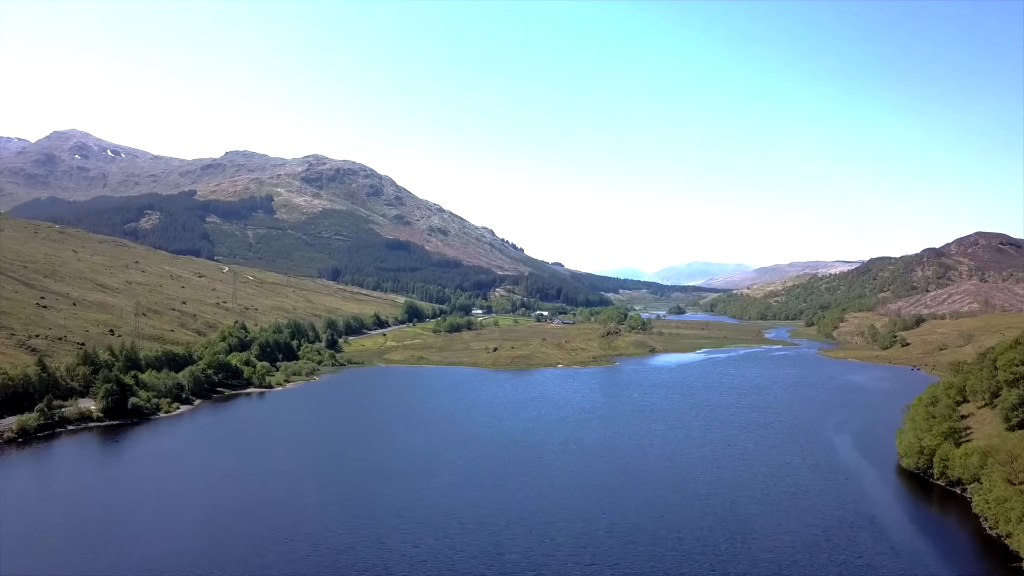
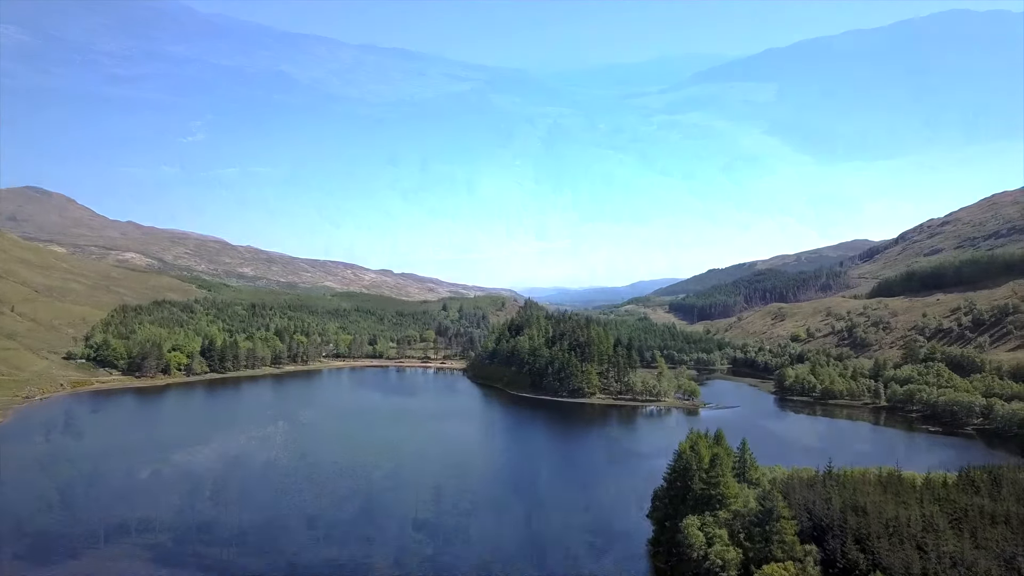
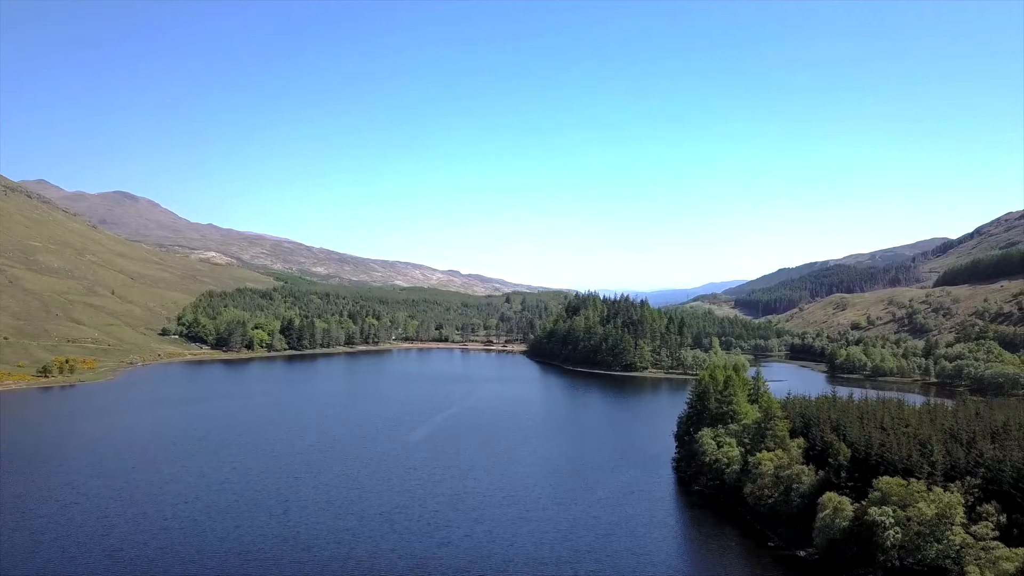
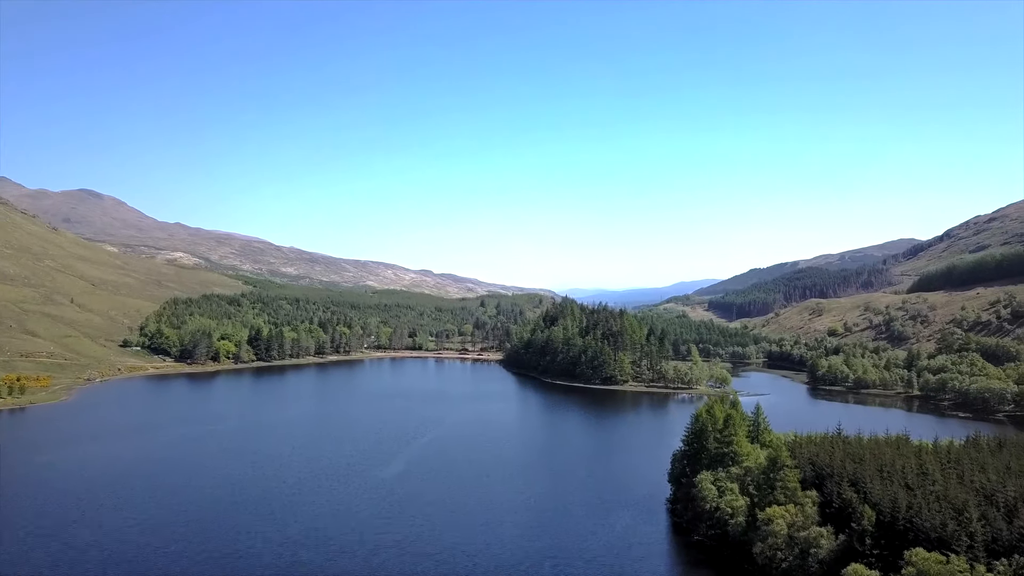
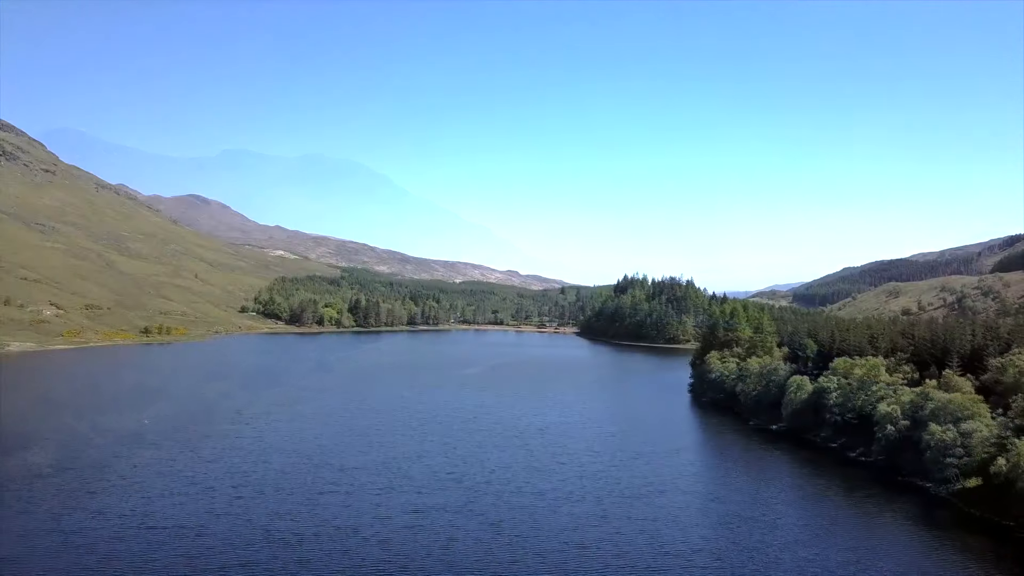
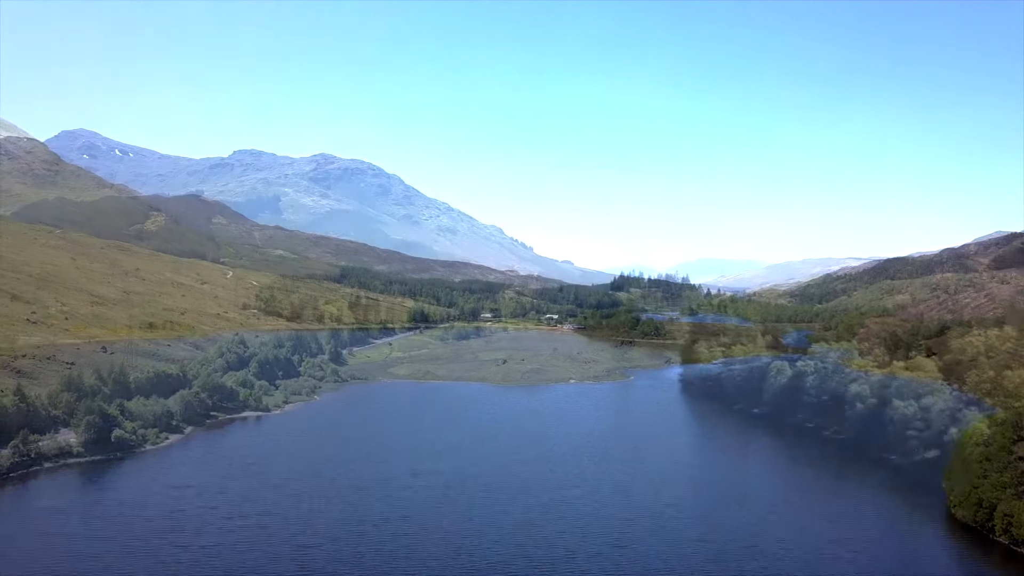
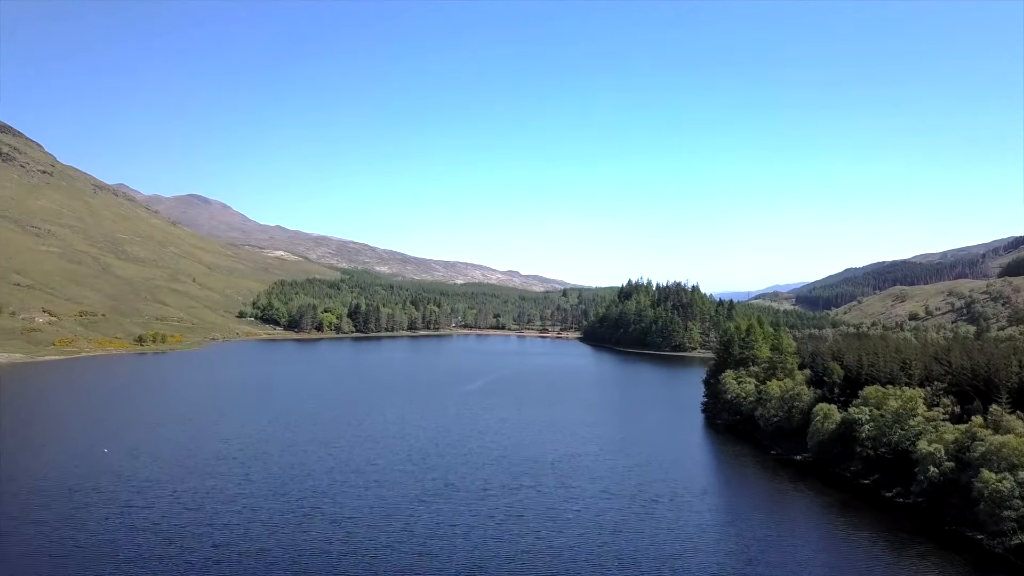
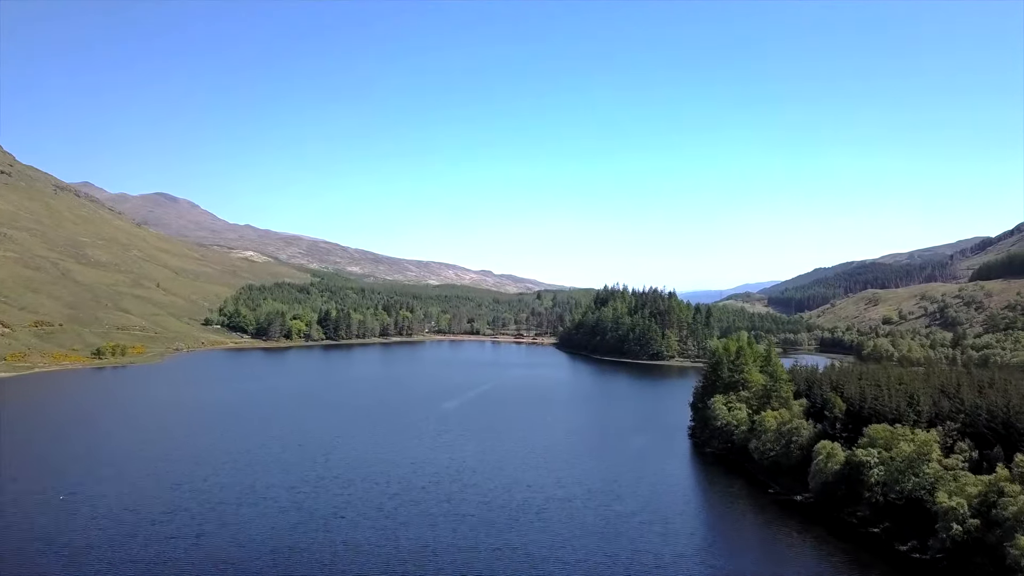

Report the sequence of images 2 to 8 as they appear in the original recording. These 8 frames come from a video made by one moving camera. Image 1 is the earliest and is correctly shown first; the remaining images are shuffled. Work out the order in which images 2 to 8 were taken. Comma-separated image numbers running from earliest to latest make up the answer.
6, 5, 7, 8, 3, 4, 2
